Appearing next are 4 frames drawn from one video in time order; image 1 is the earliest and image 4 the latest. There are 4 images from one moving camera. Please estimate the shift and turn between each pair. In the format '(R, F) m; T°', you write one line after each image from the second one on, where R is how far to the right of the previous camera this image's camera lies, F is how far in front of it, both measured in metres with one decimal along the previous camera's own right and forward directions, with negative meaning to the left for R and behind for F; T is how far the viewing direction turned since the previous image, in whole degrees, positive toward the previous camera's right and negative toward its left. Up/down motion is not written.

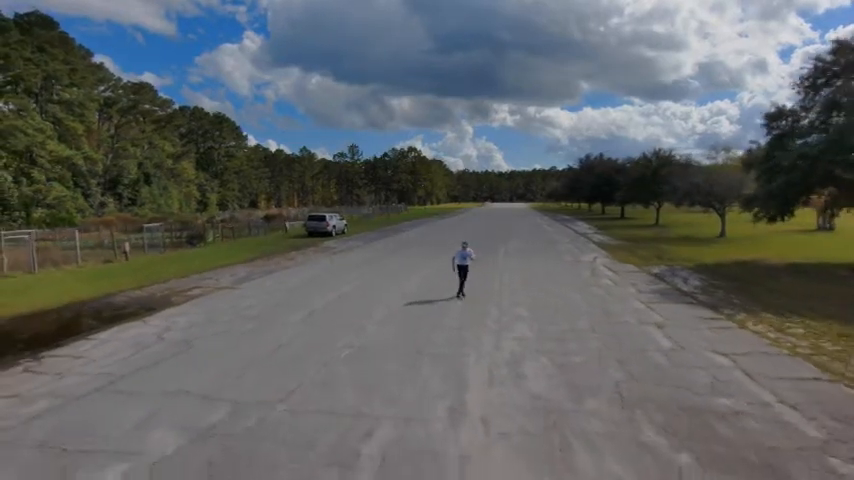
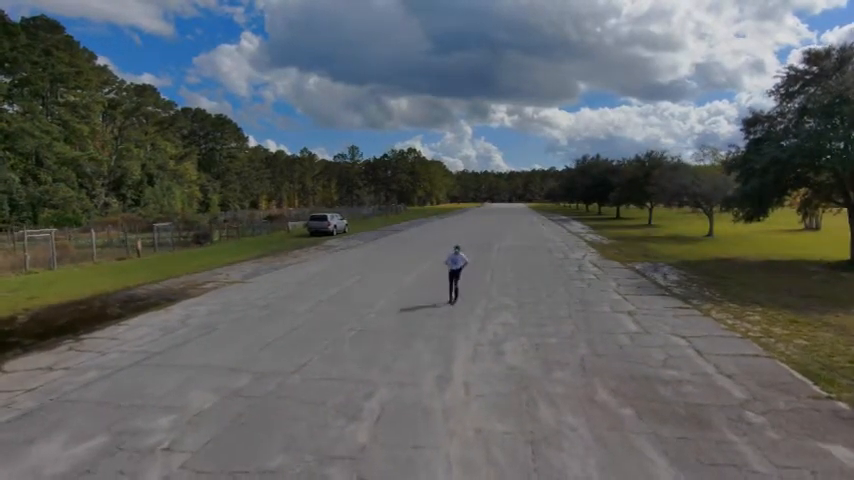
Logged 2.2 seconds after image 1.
(+0.1, -1.3) m; 0°
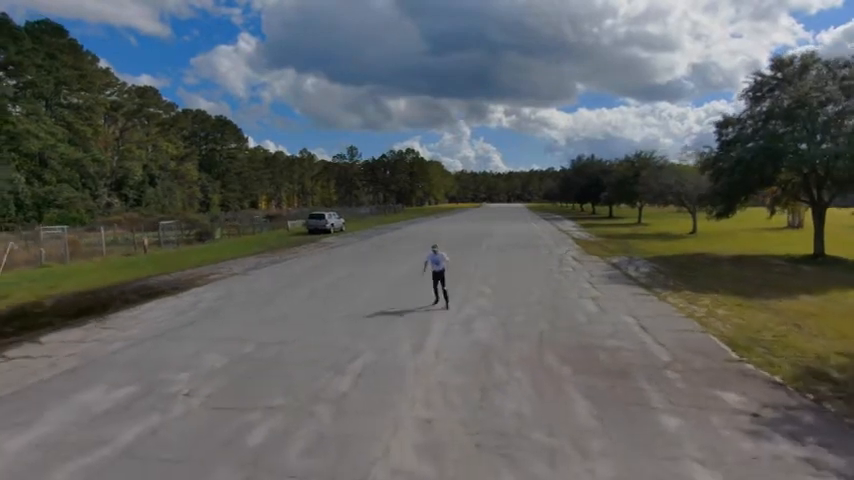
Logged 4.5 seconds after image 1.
(+0.4, -1.5) m; 0°
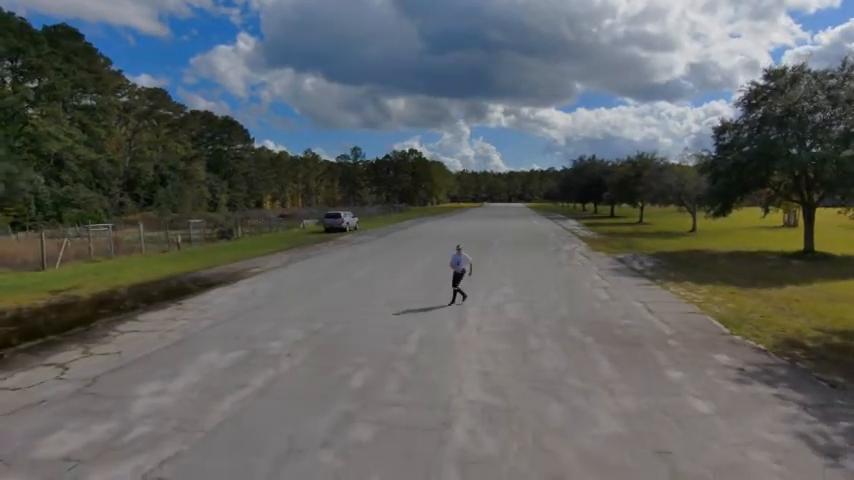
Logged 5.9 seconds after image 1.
(-0.9, -1.9) m; 0°
